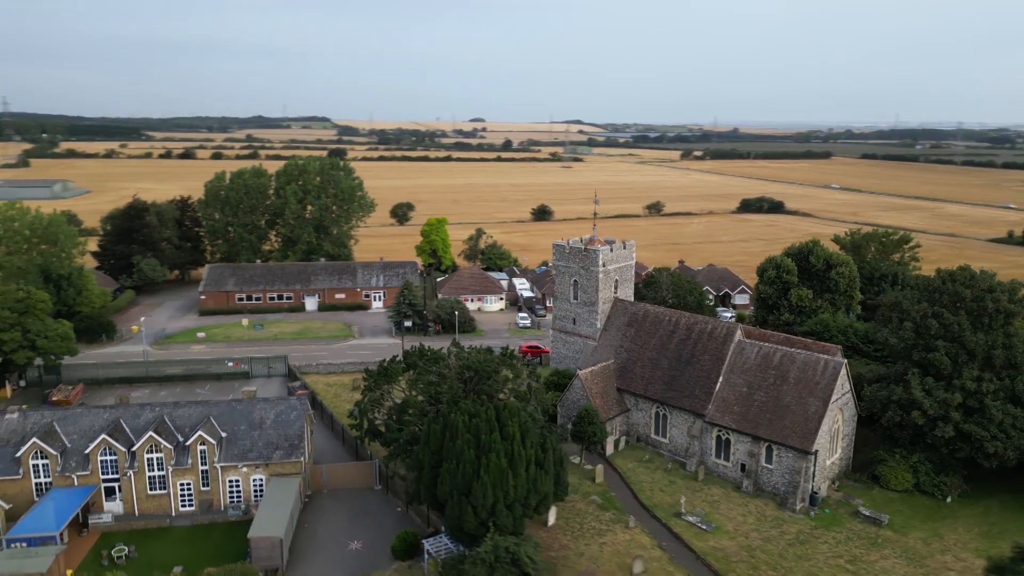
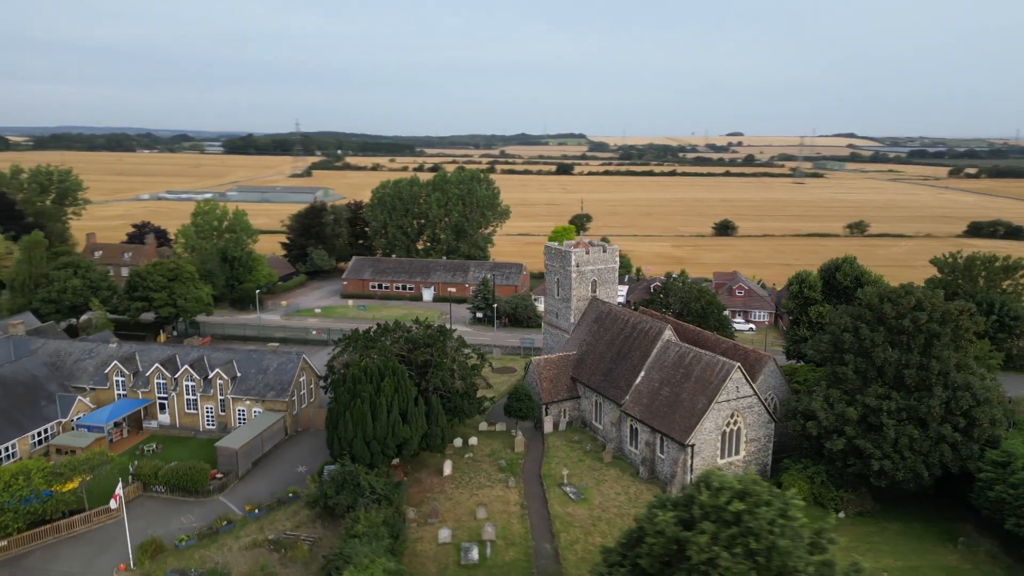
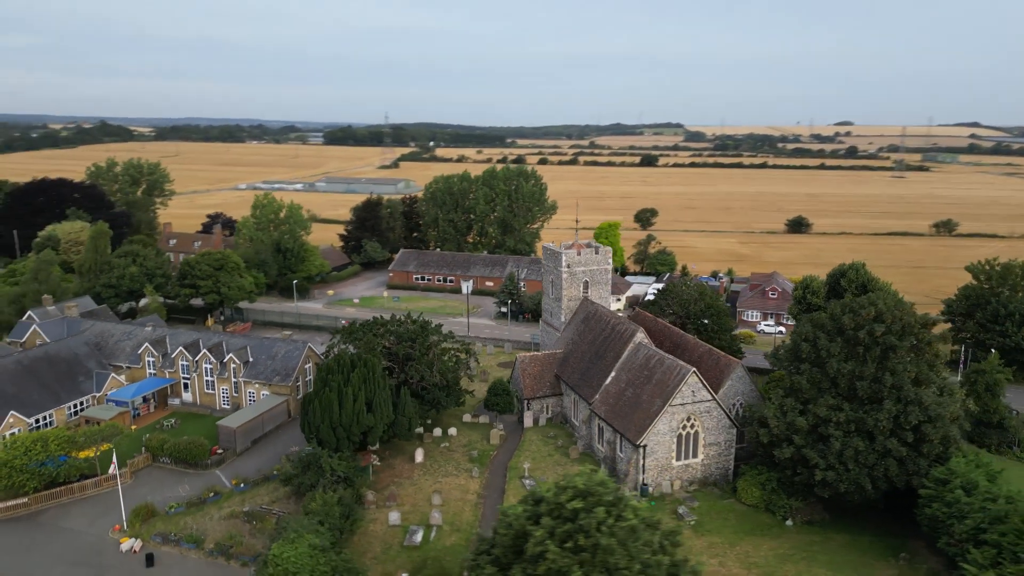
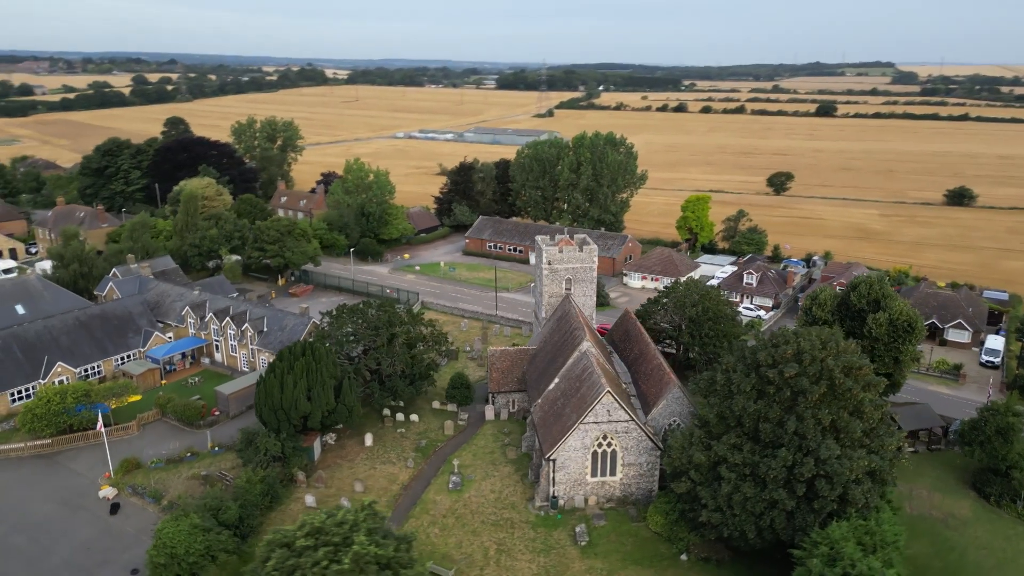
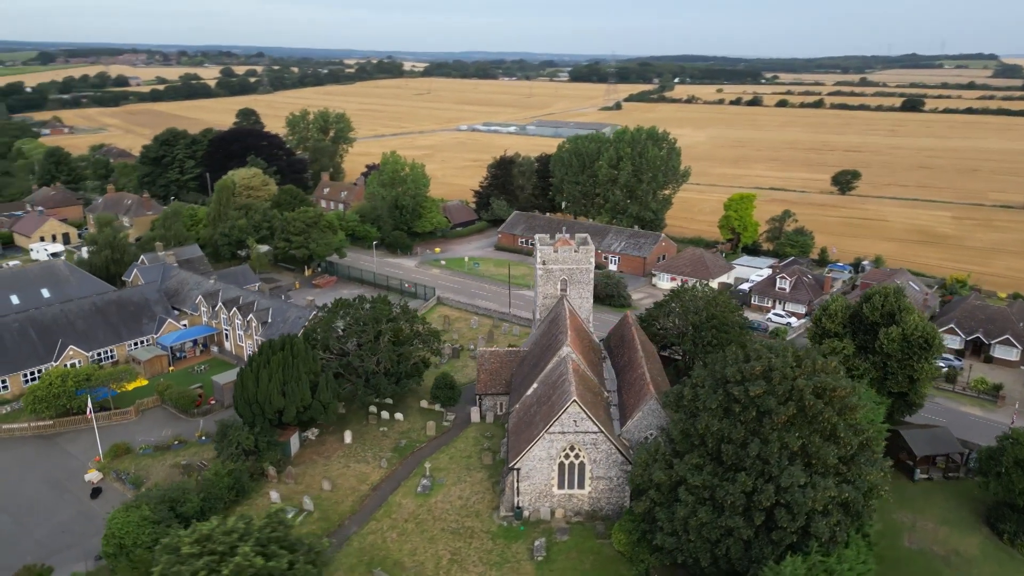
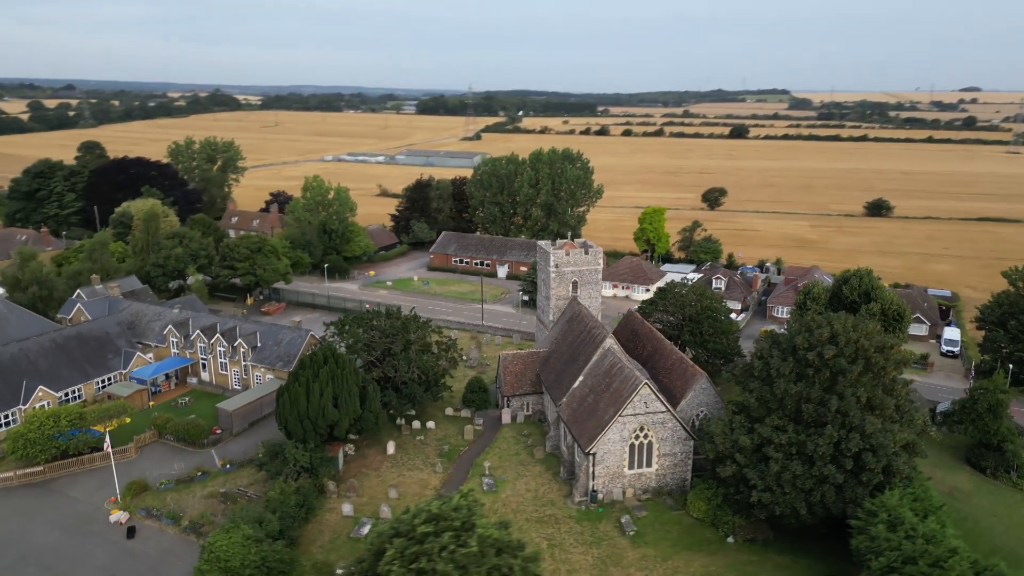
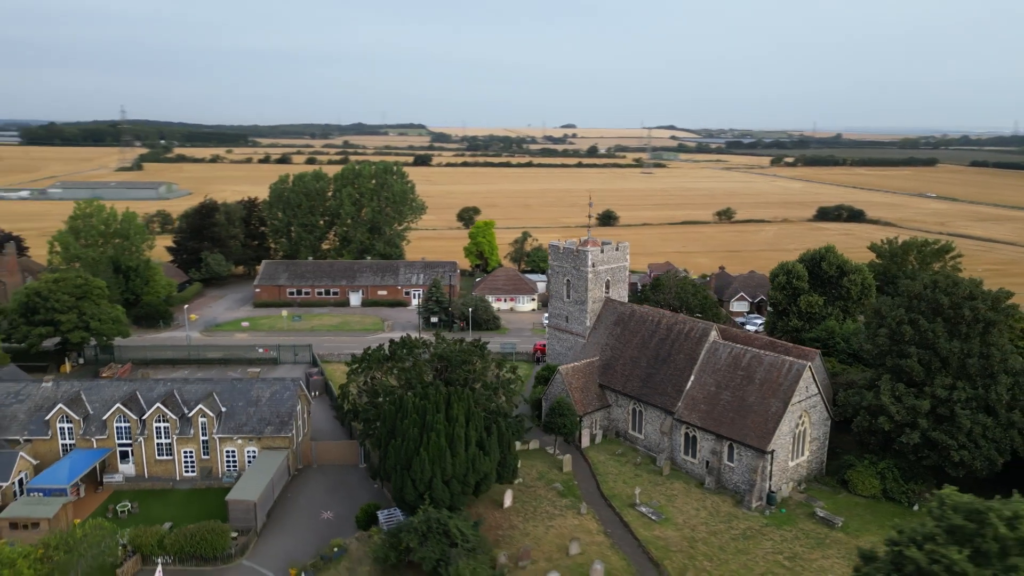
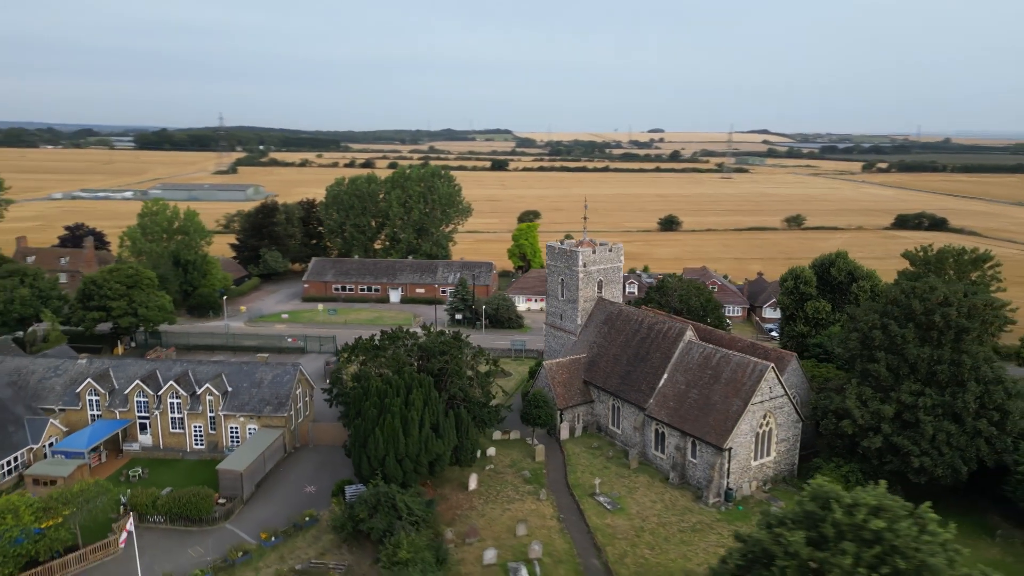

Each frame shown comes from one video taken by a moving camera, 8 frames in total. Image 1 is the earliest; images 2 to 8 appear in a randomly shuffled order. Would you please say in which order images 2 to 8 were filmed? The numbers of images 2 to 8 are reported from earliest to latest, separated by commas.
7, 8, 2, 3, 6, 4, 5
